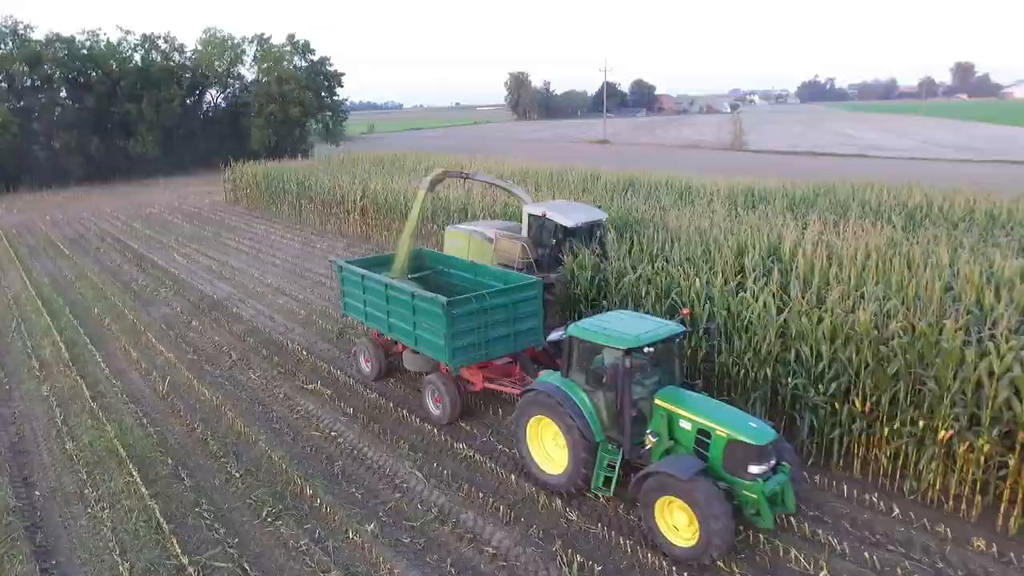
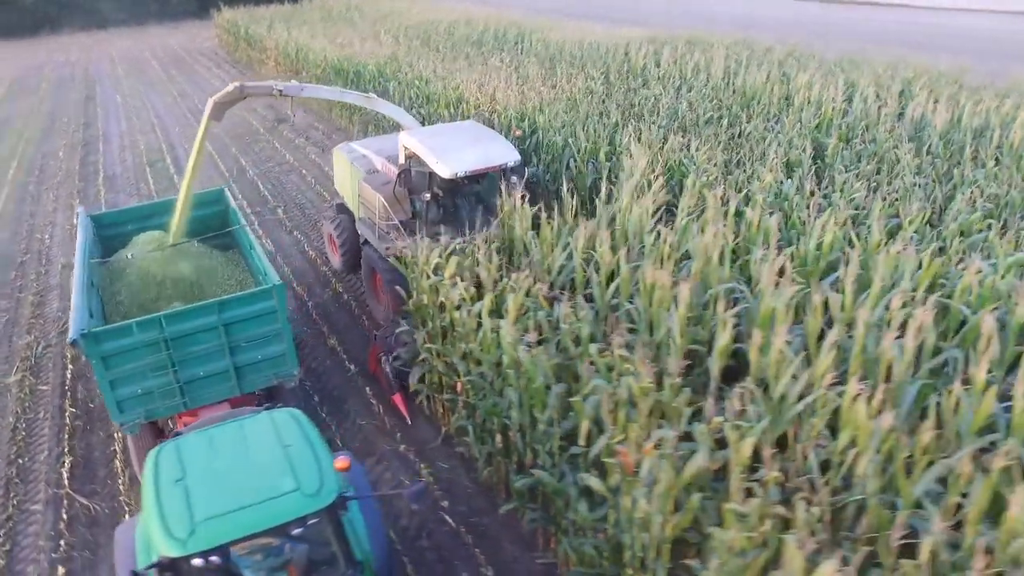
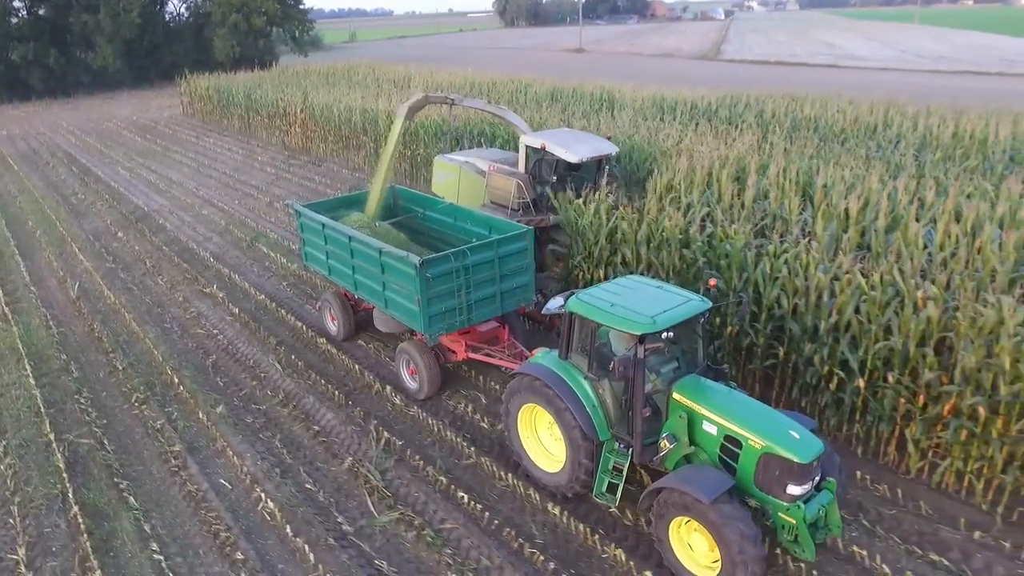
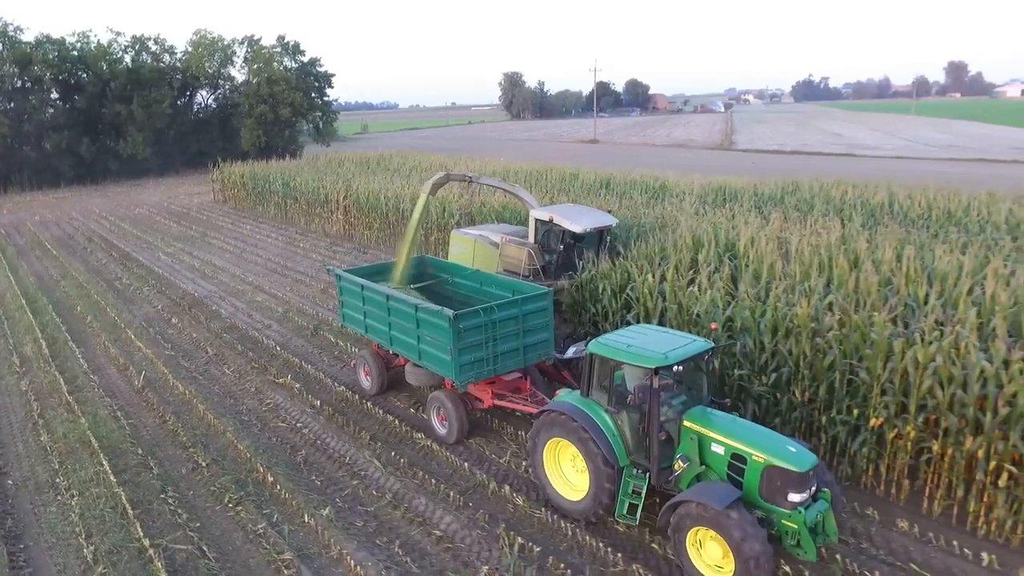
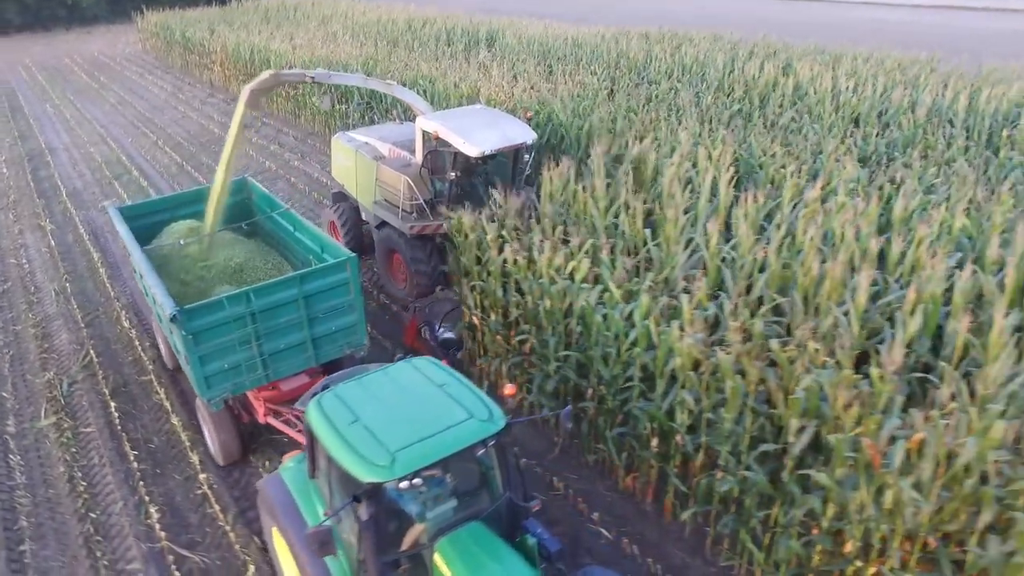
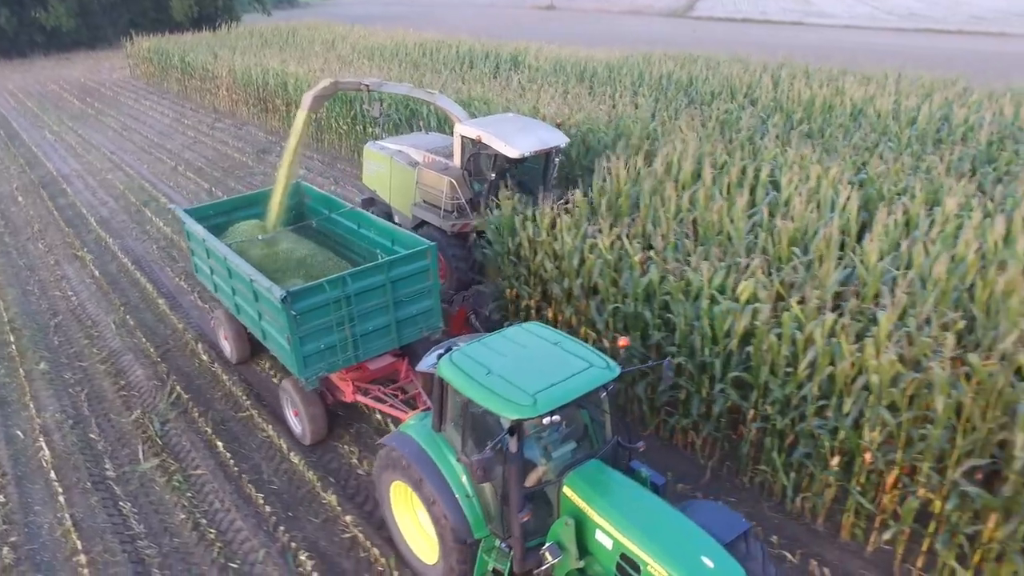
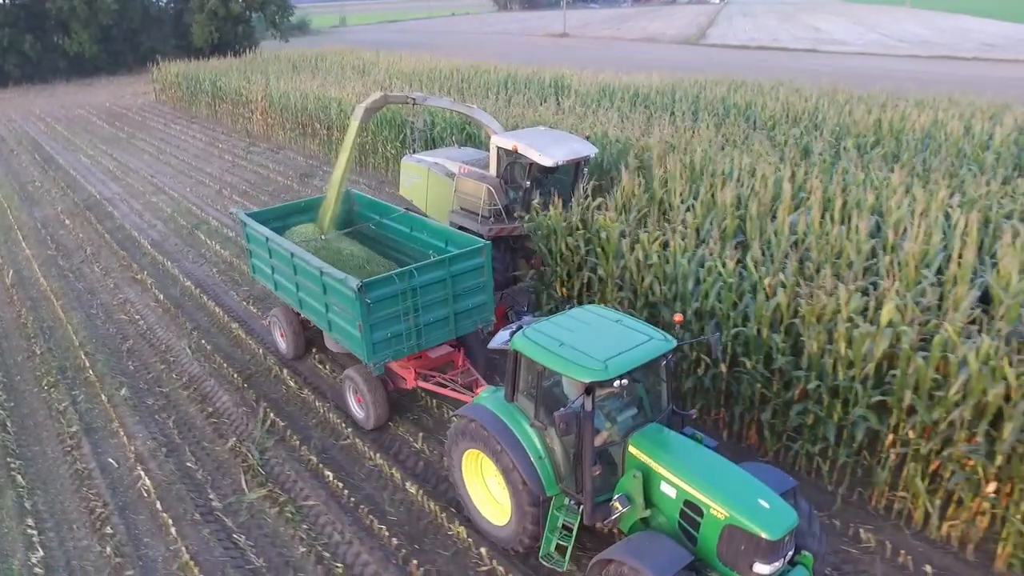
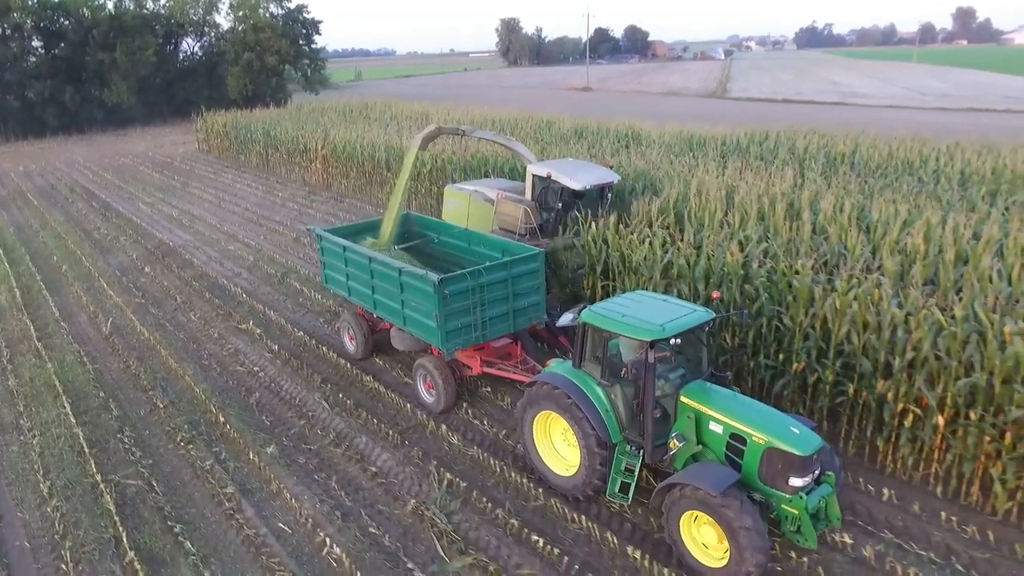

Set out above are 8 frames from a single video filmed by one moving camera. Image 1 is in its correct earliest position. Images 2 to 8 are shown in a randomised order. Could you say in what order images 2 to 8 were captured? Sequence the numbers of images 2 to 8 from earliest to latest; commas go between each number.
4, 8, 3, 7, 6, 5, 2
